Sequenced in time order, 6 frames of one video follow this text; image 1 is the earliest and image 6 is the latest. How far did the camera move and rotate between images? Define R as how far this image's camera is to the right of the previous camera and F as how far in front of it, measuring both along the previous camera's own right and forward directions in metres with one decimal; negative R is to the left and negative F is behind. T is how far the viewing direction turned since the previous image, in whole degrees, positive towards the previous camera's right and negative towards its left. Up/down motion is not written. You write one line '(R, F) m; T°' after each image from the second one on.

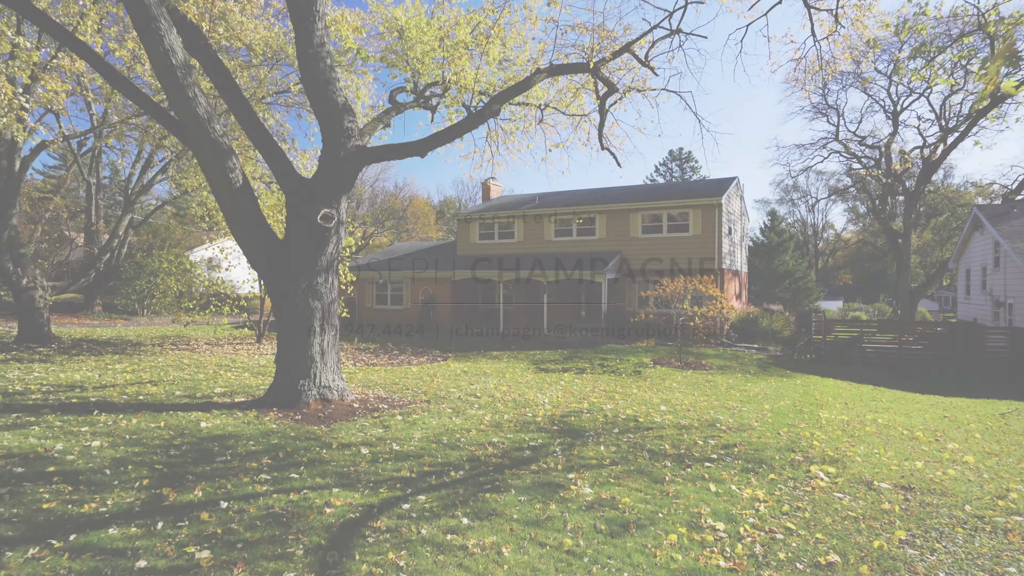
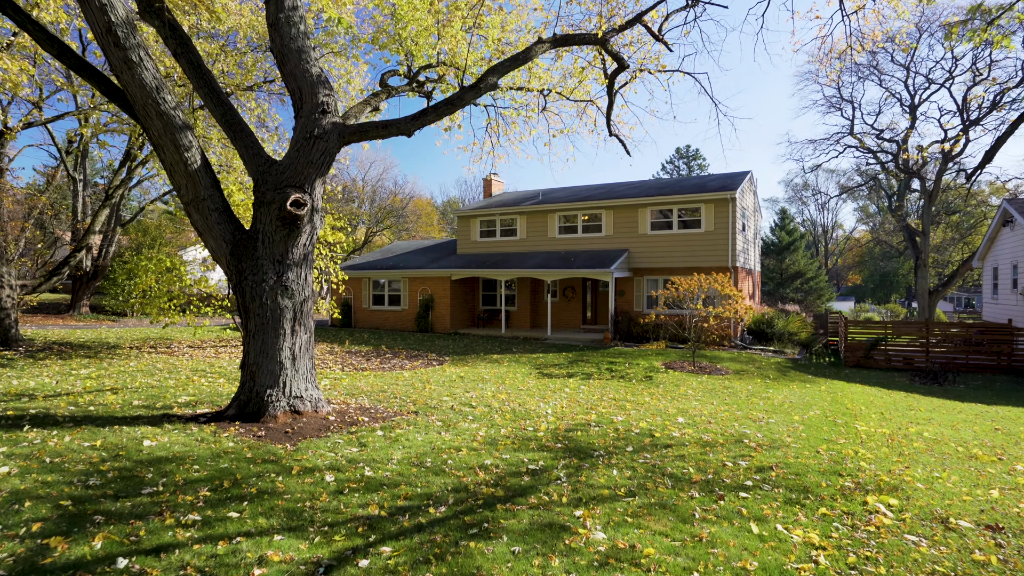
(+0.1, +0.9) m; -1°
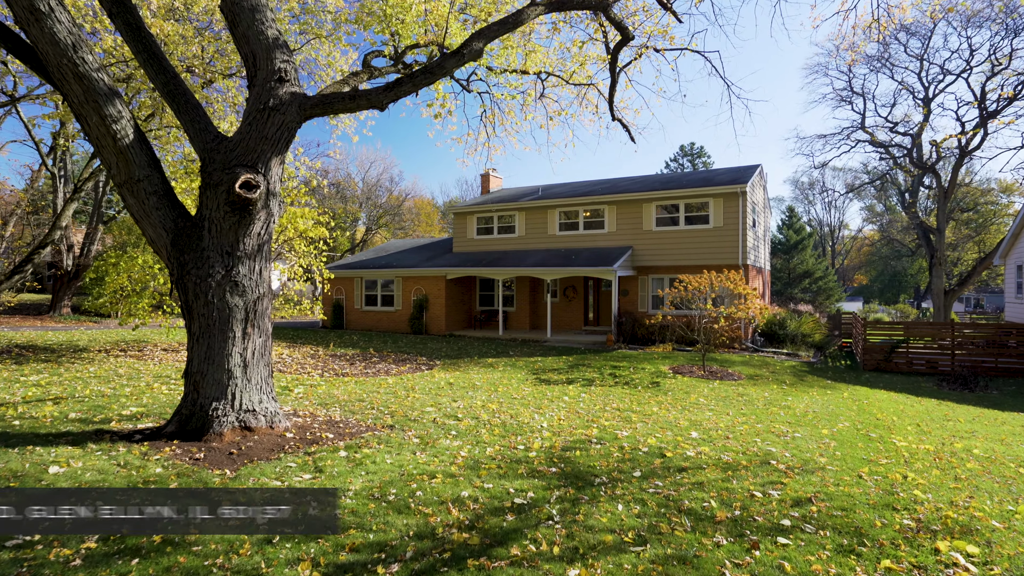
(+0.2, +0.9) m; 0°
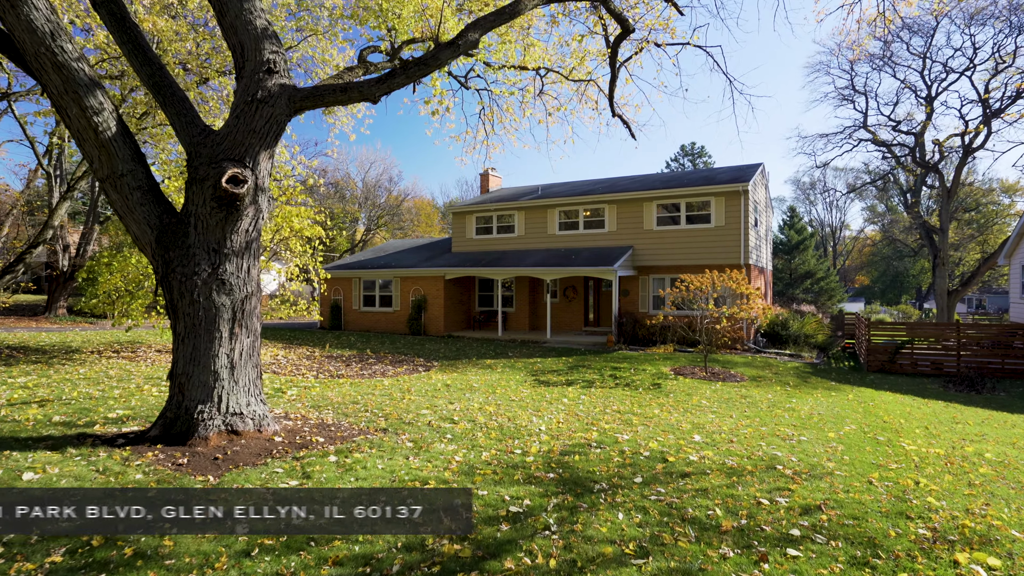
(0.0, +0.2) m; 0°
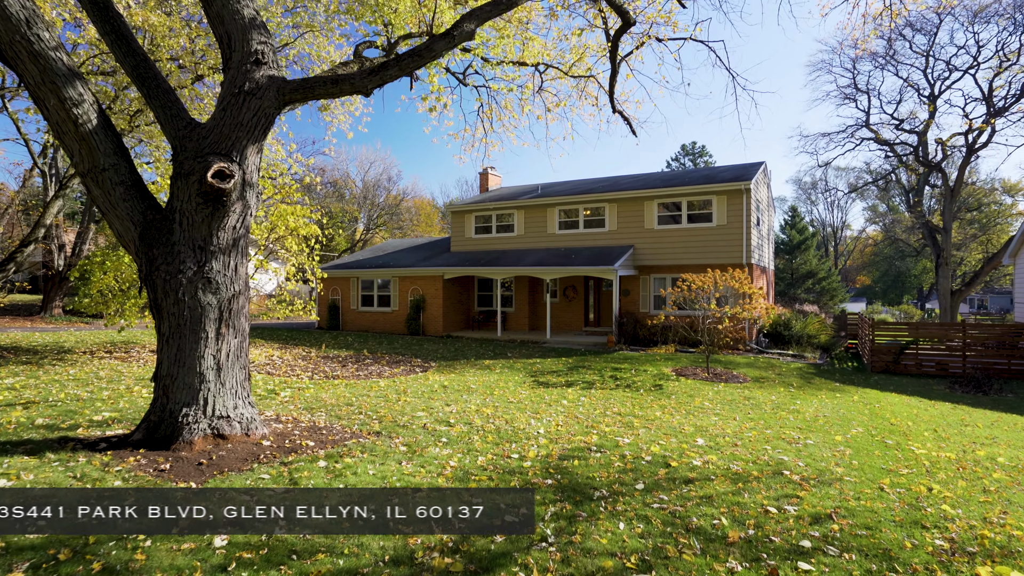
(0.0, +0.2) m; 0°
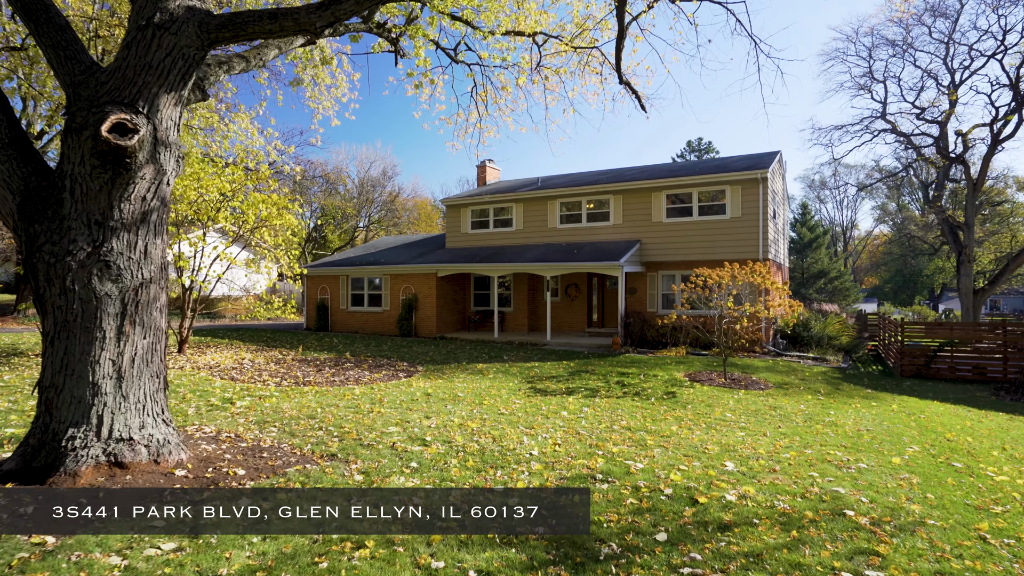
(+0.2, +1.1) m; 0°
